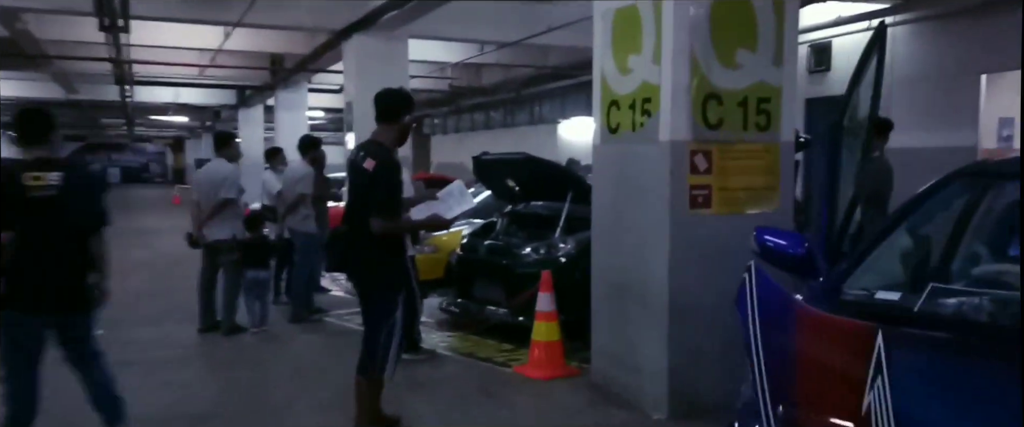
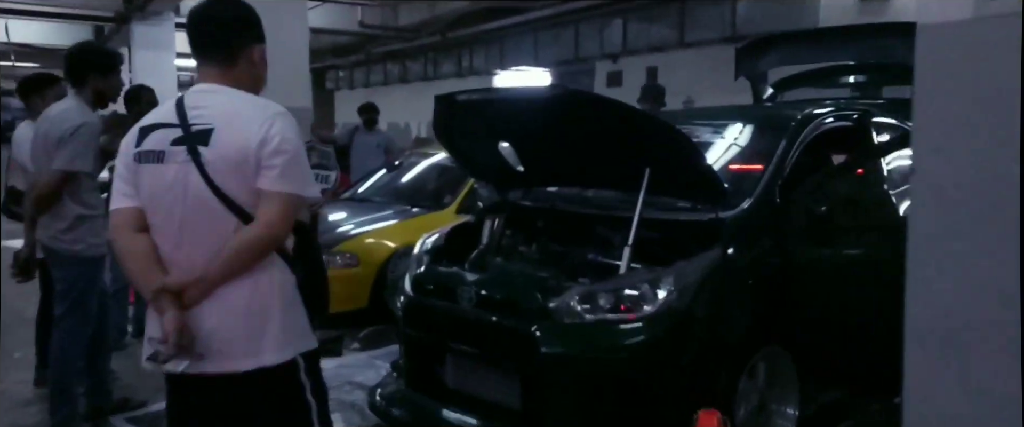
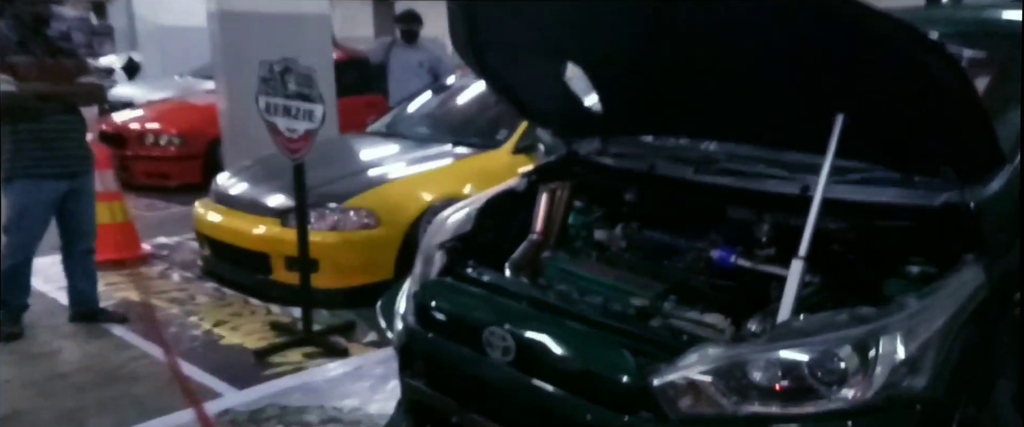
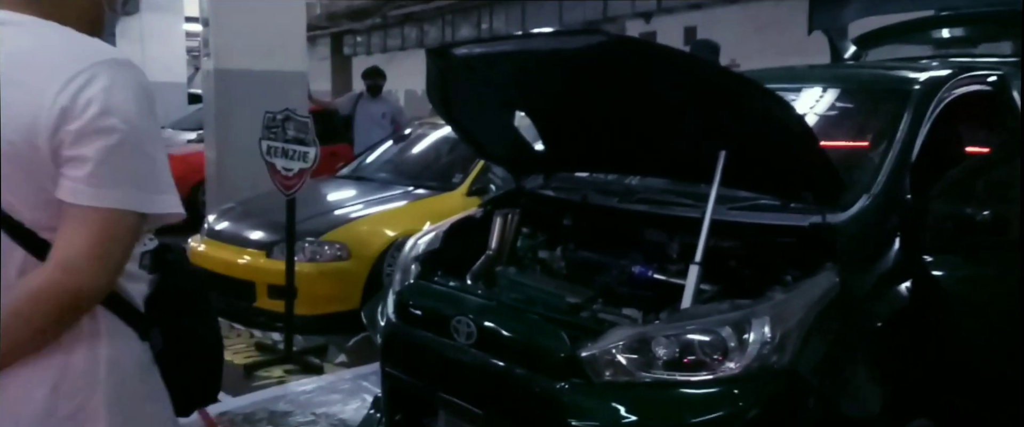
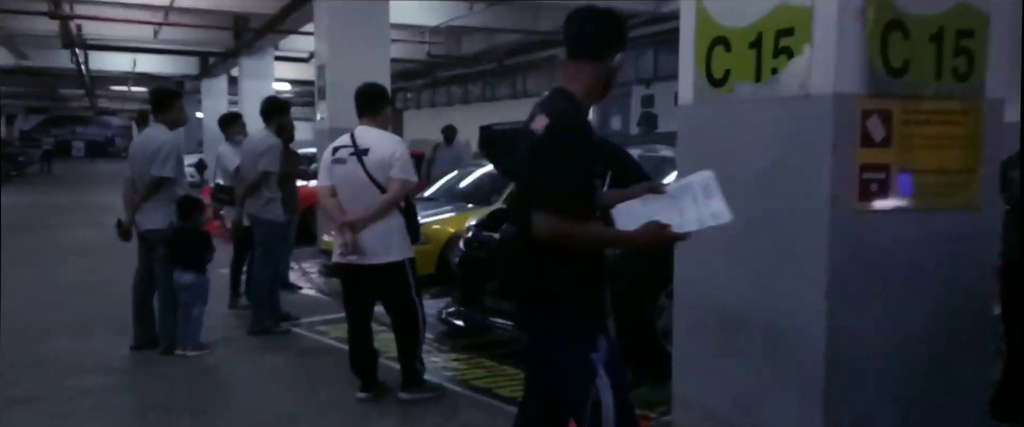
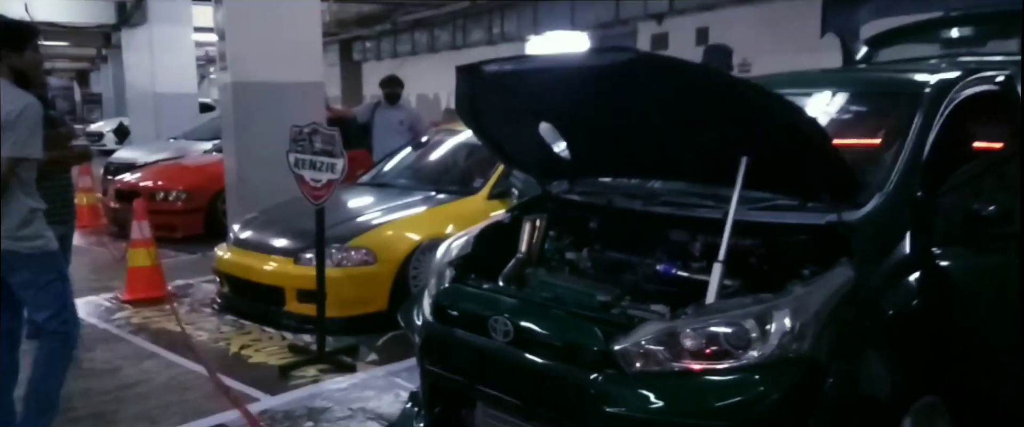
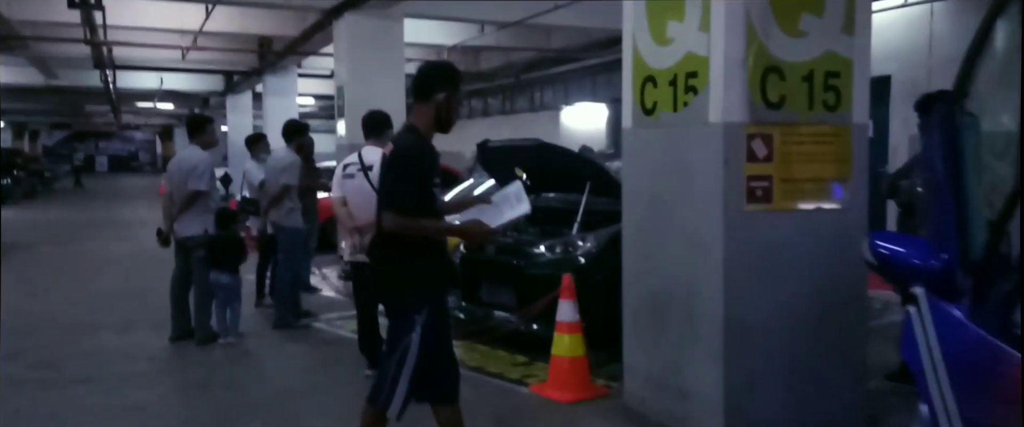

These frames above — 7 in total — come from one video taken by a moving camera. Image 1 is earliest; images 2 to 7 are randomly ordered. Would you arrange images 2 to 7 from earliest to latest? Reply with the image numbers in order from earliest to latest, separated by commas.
7, 5, 2, 4, 3, 6
